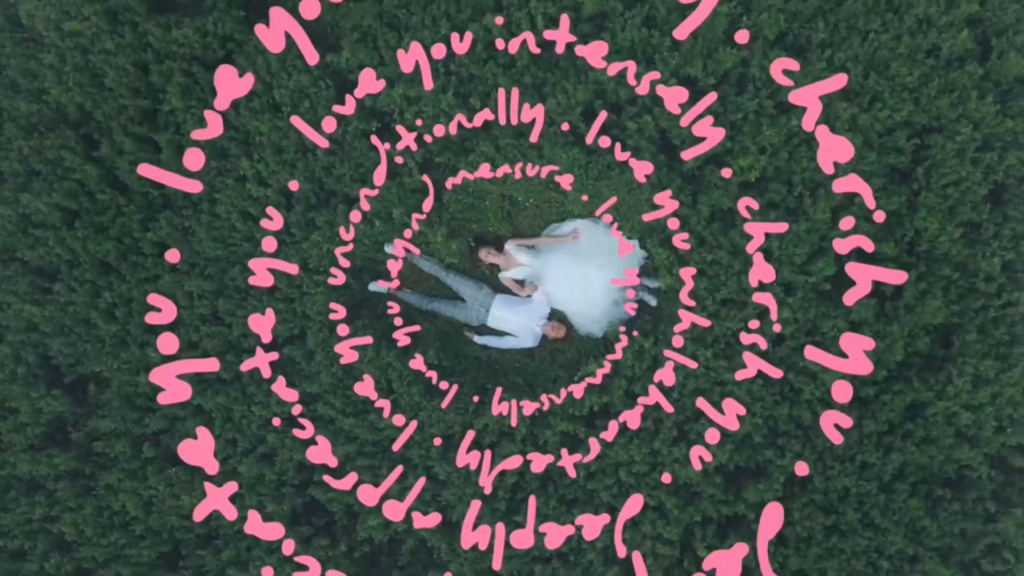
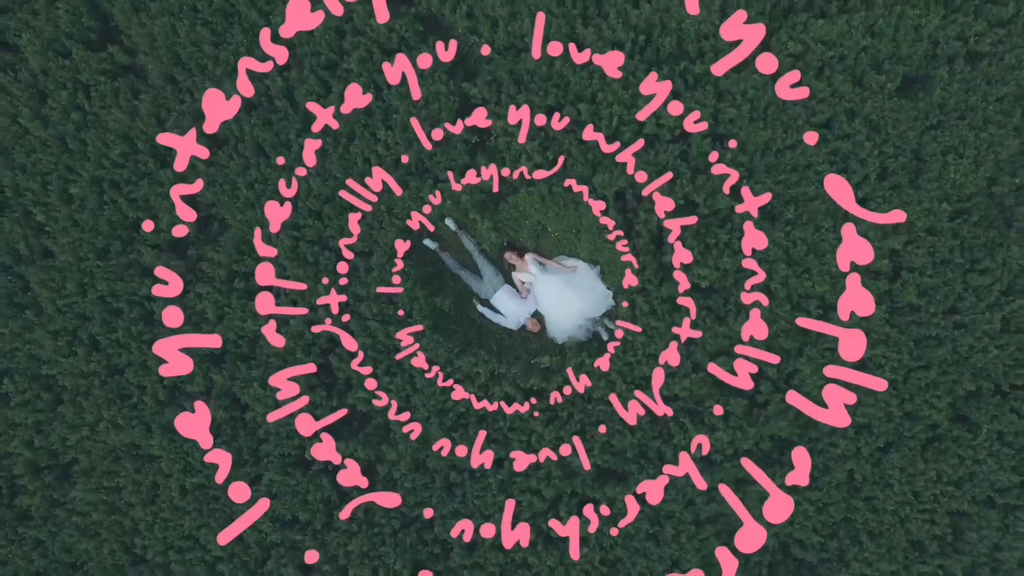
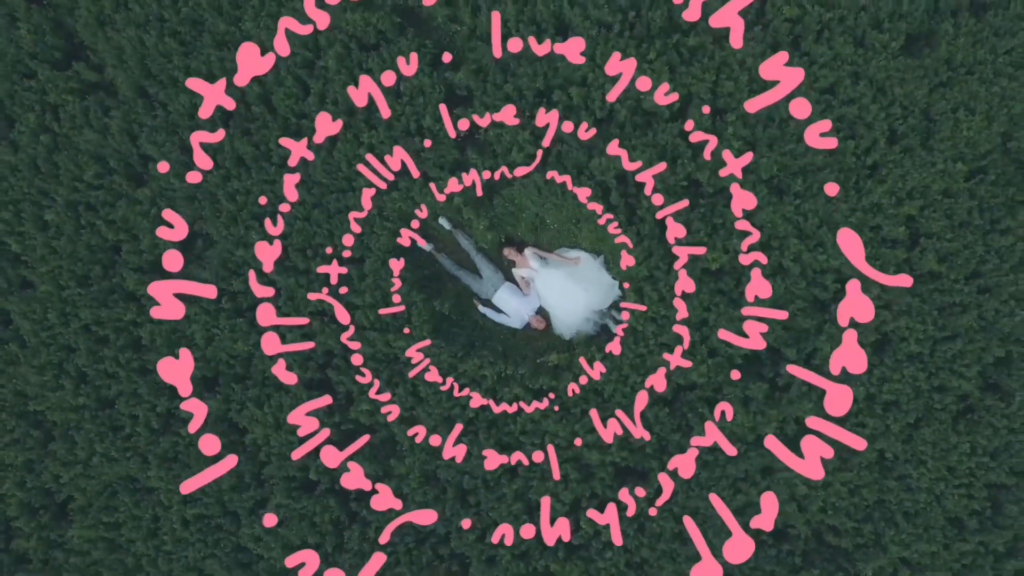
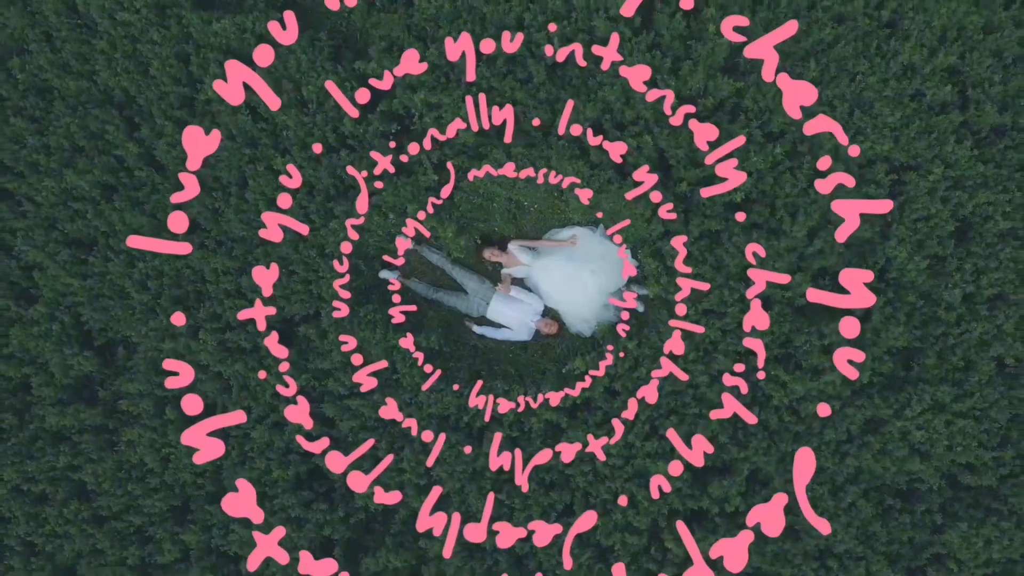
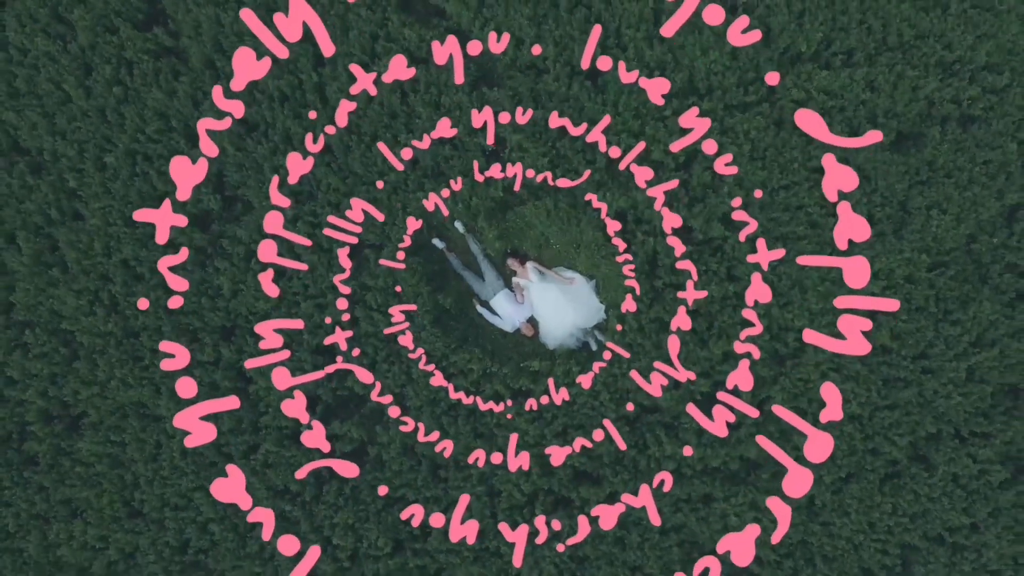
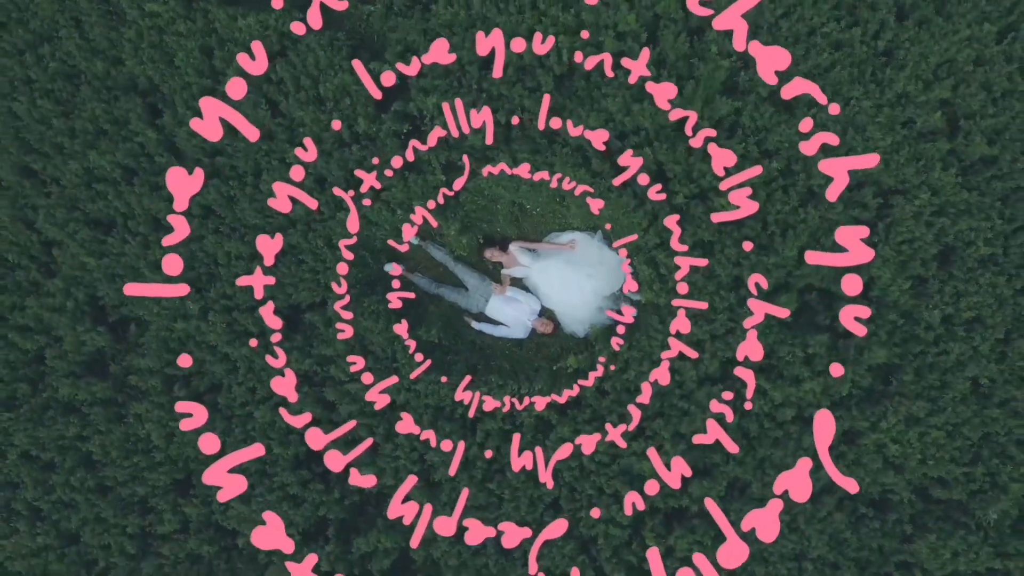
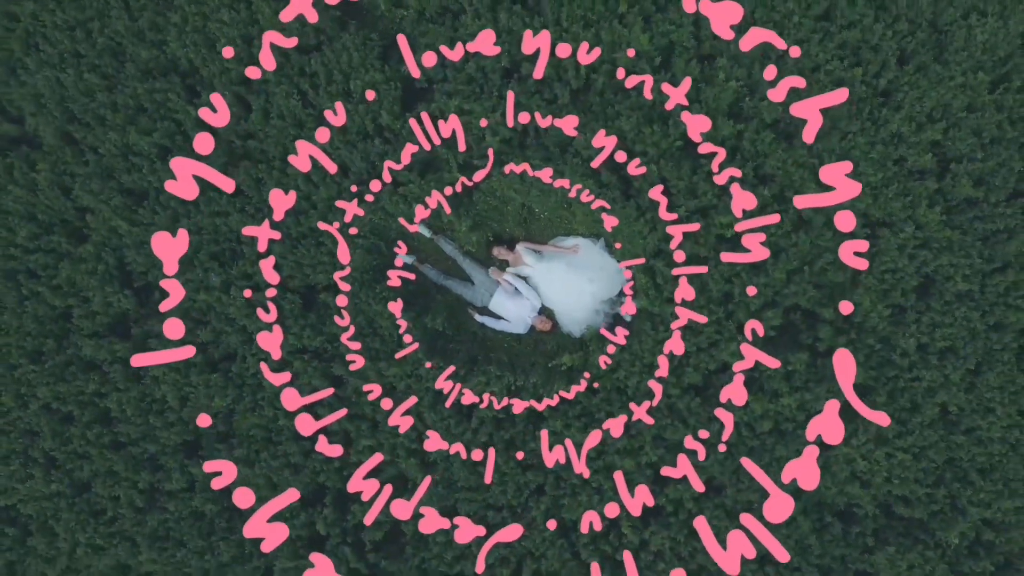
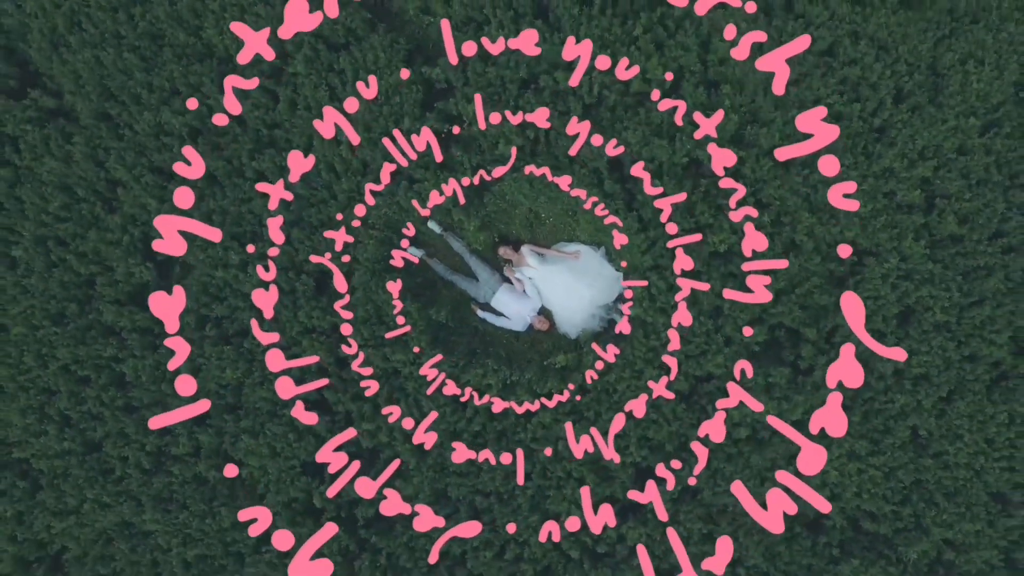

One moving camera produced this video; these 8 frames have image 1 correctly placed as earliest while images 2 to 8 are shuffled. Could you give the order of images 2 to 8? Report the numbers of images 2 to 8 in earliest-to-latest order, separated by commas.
4, 6, 7, 8, 3, 2, 5
